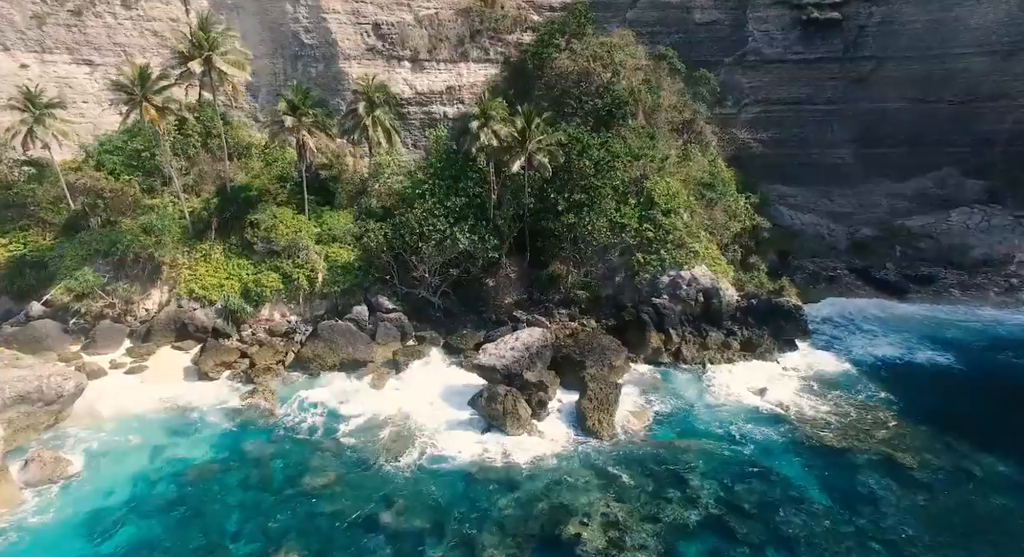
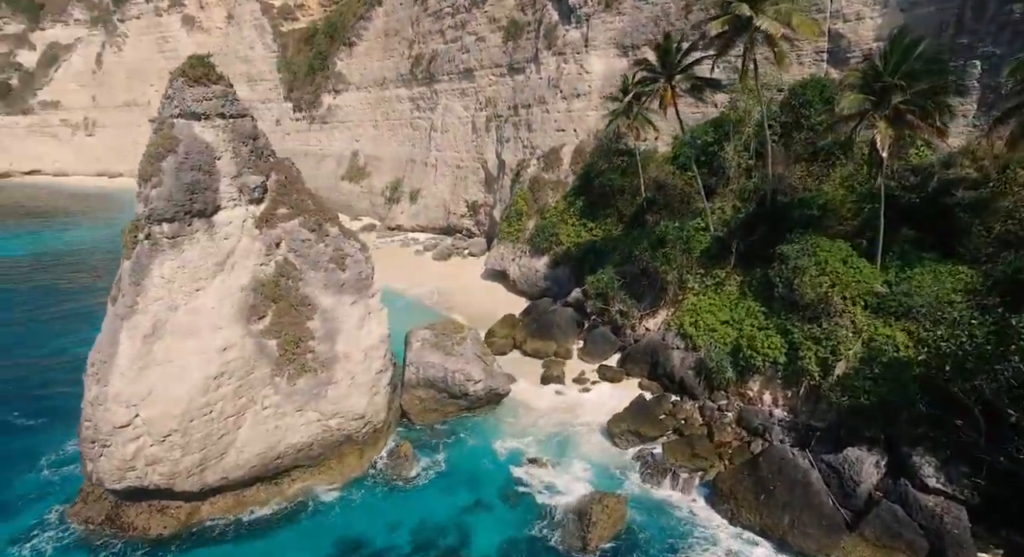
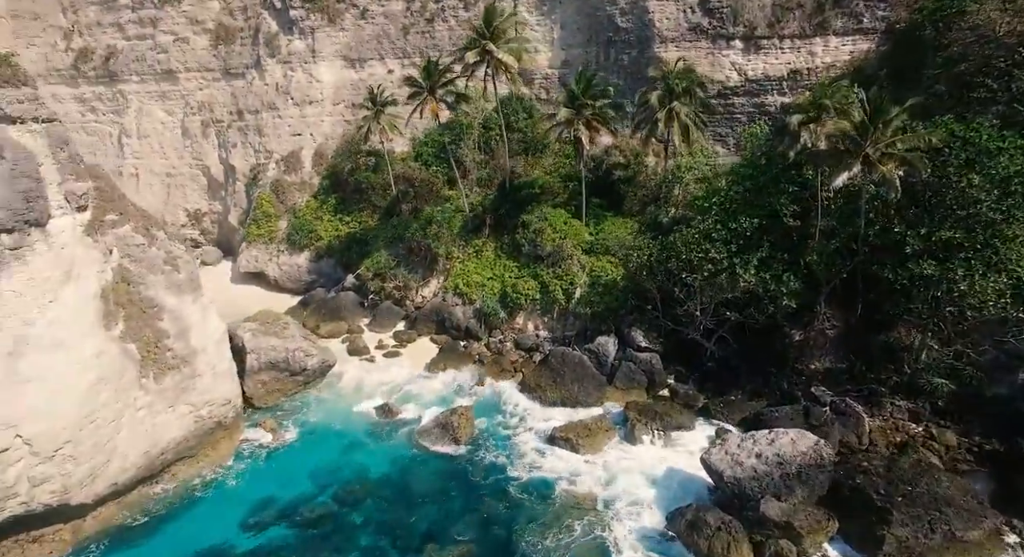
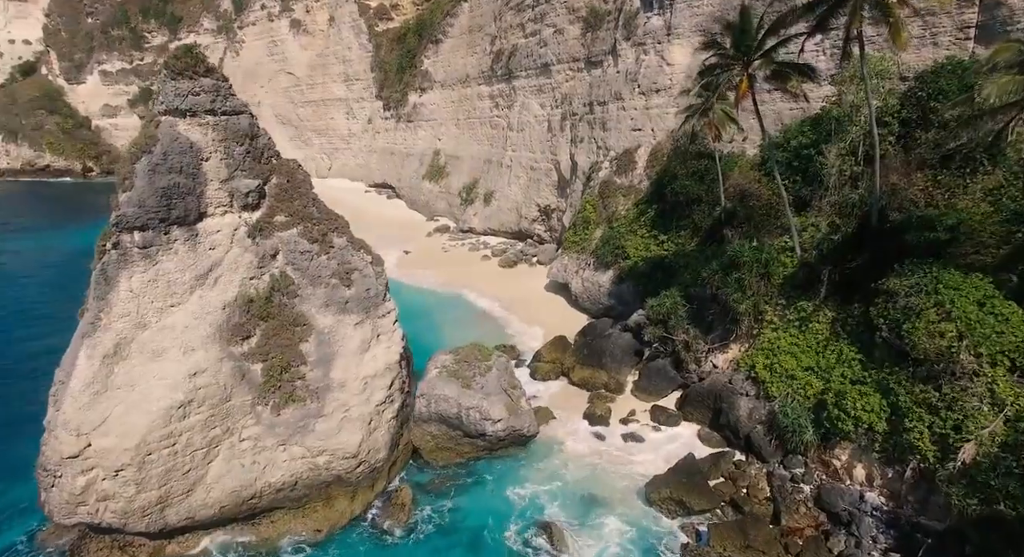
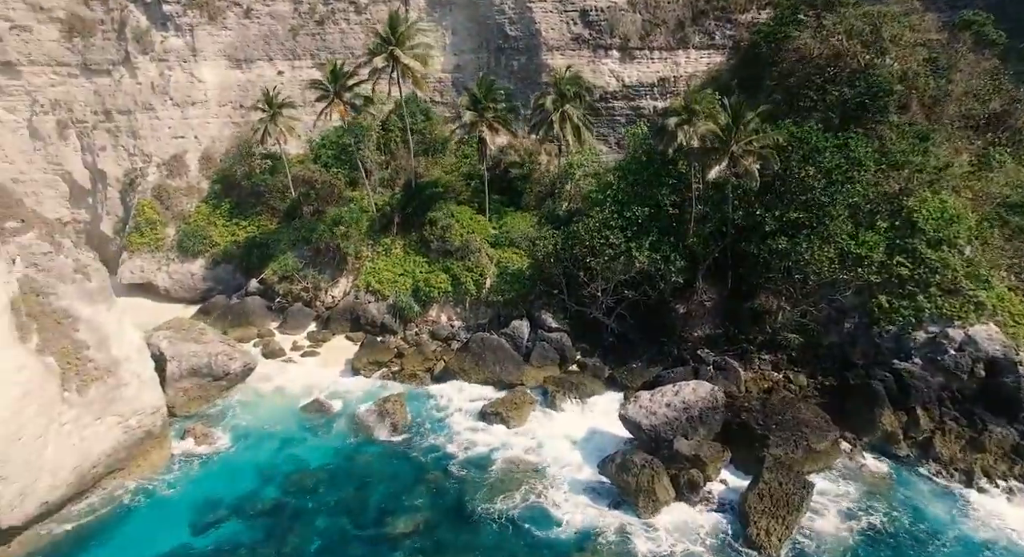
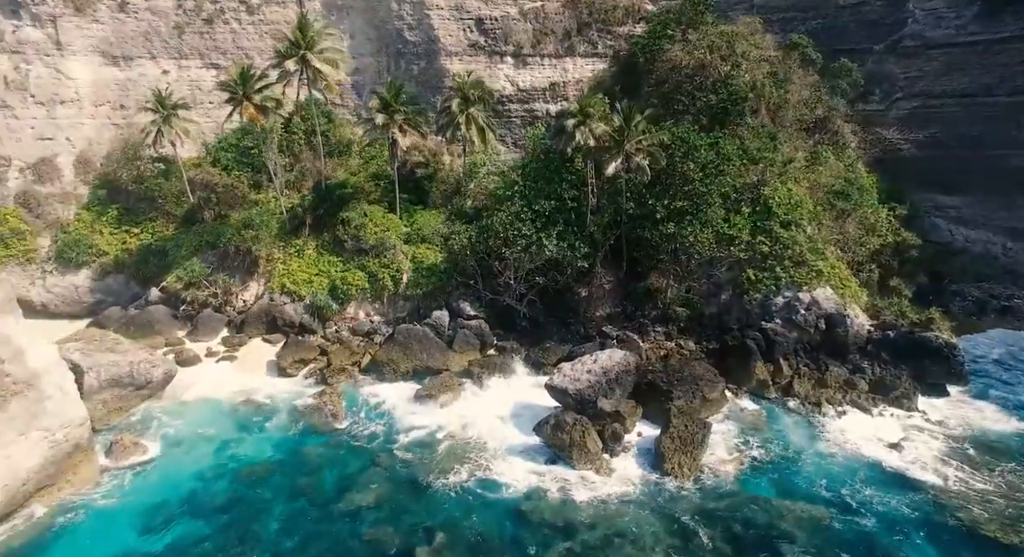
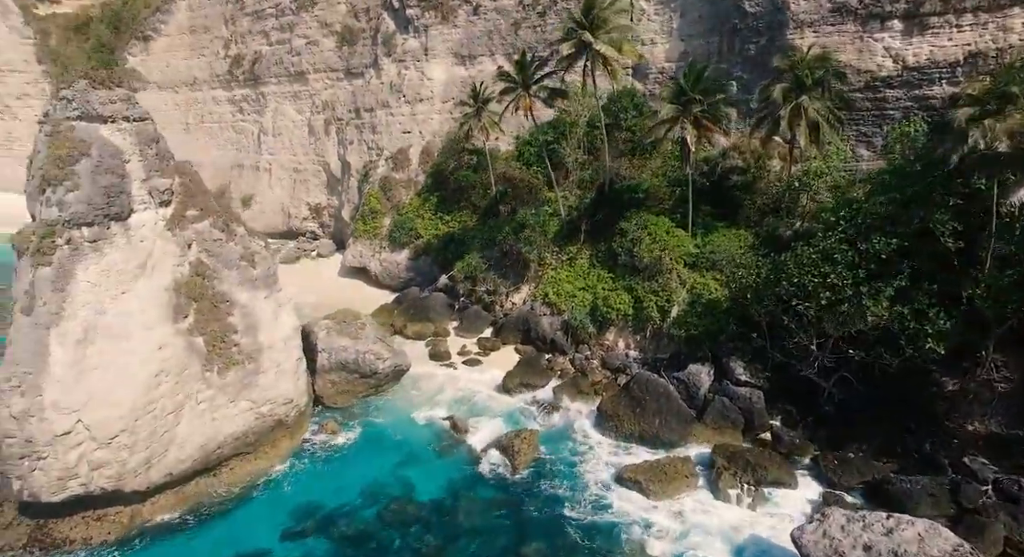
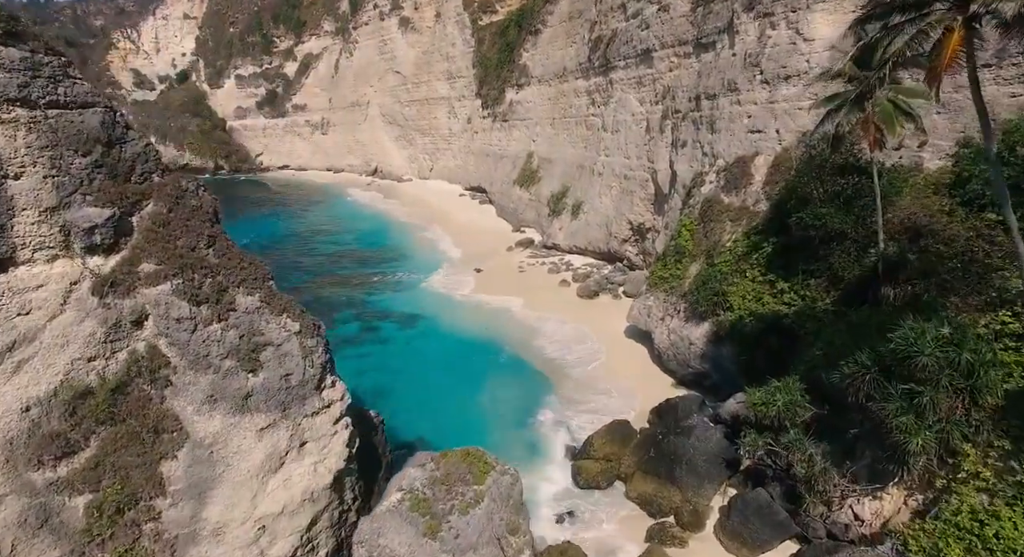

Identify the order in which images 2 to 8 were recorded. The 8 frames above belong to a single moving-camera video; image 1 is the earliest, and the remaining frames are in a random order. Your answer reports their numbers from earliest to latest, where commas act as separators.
6, 5, 3, 7, 2, 4, 8
